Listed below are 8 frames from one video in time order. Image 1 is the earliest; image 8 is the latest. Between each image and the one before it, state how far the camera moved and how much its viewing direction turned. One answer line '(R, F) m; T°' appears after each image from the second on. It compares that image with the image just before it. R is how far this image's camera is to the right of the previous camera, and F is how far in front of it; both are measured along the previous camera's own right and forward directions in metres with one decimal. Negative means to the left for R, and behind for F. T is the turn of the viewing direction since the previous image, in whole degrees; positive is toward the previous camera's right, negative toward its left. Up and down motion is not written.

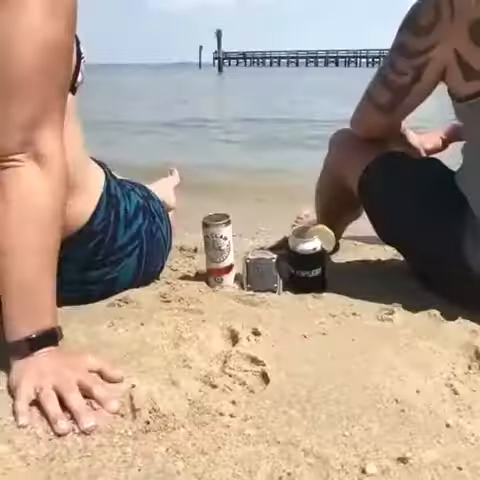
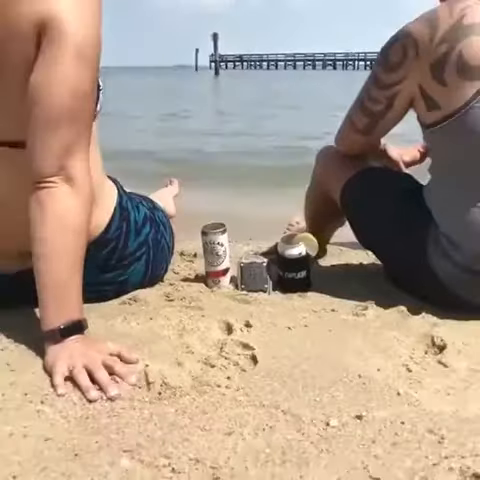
(0.0, -0.3) m; 0°
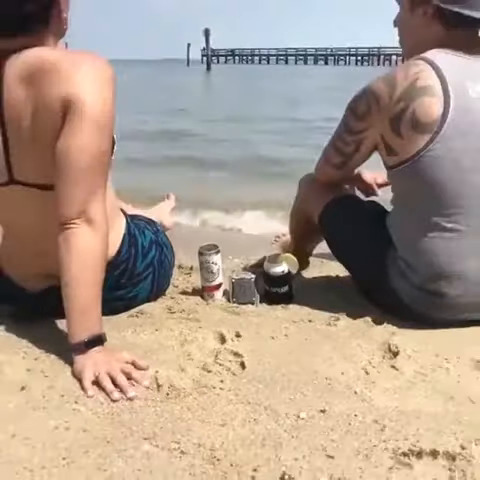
(0.0, -0.3) m; +1°
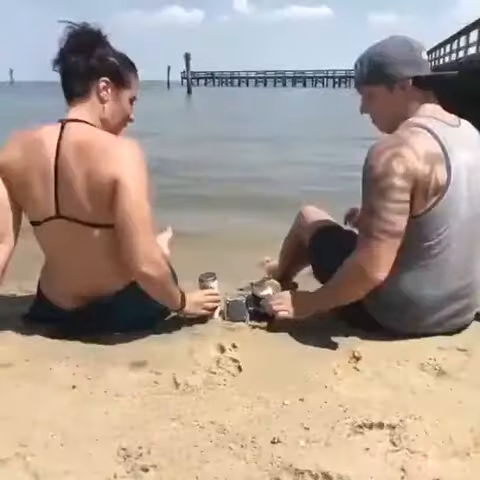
(-0.1, -0.6) m; +2°
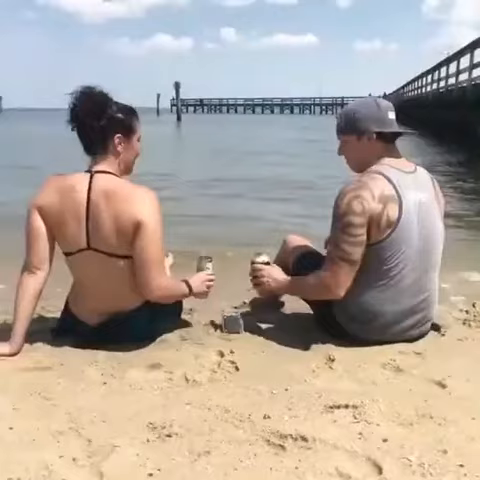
(0.0, -0.6) m; +1°
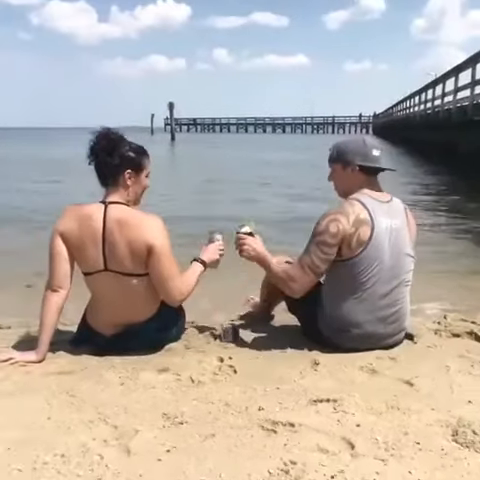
(0.0, -0.5) m; +1°
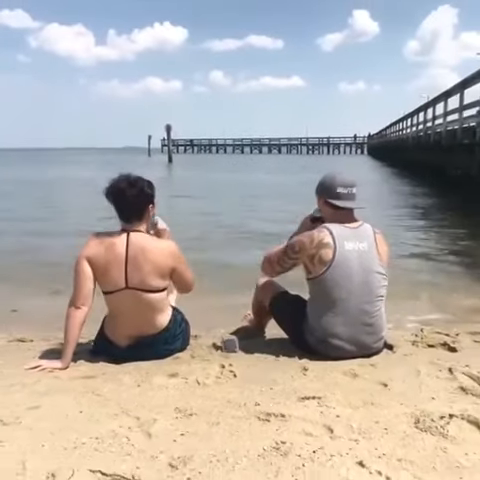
(0.0, -0.6) m; 0°
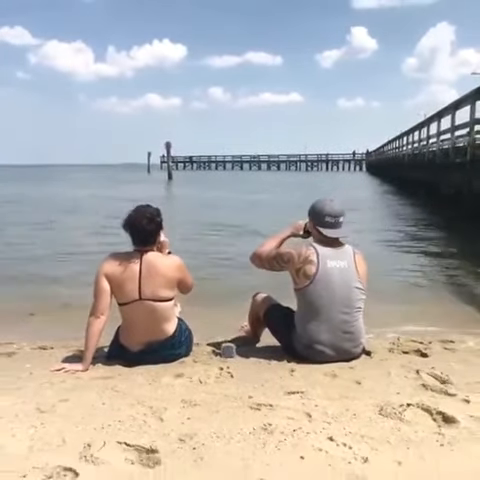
(0.0, -0.7) m; 0°
